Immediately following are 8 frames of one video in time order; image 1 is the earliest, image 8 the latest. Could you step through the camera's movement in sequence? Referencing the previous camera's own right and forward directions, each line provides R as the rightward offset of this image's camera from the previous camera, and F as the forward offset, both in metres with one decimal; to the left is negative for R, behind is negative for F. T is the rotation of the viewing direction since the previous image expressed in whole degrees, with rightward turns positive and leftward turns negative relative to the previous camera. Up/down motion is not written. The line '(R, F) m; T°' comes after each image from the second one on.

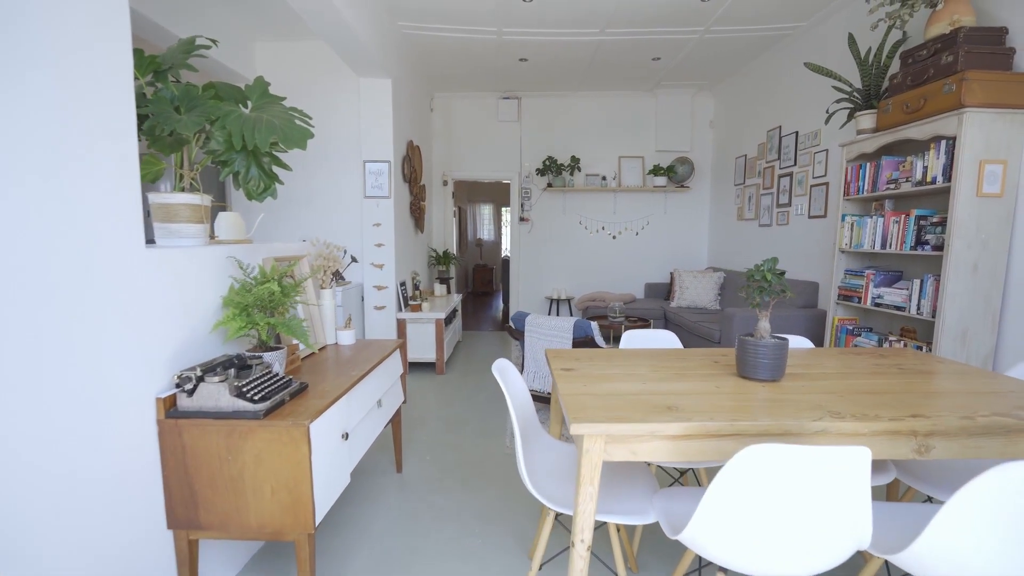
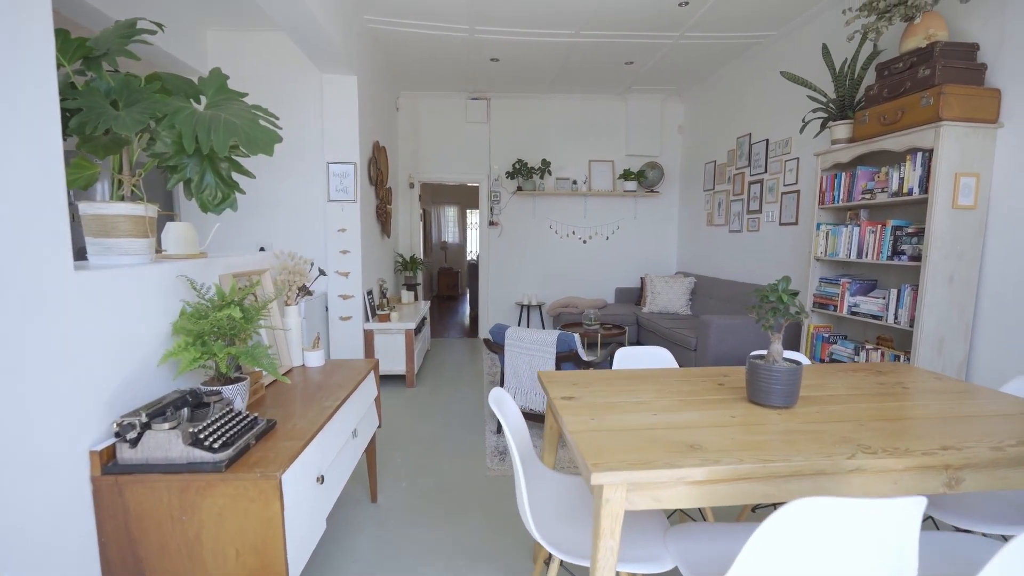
(-0.1, +0.1) m; +5°
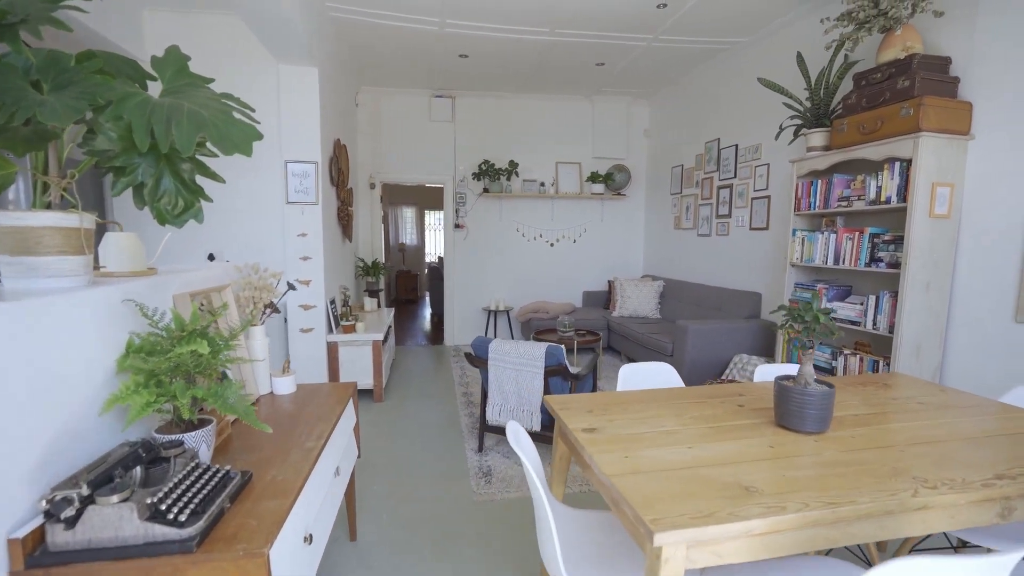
(-0.2, +0.2) m; +6°
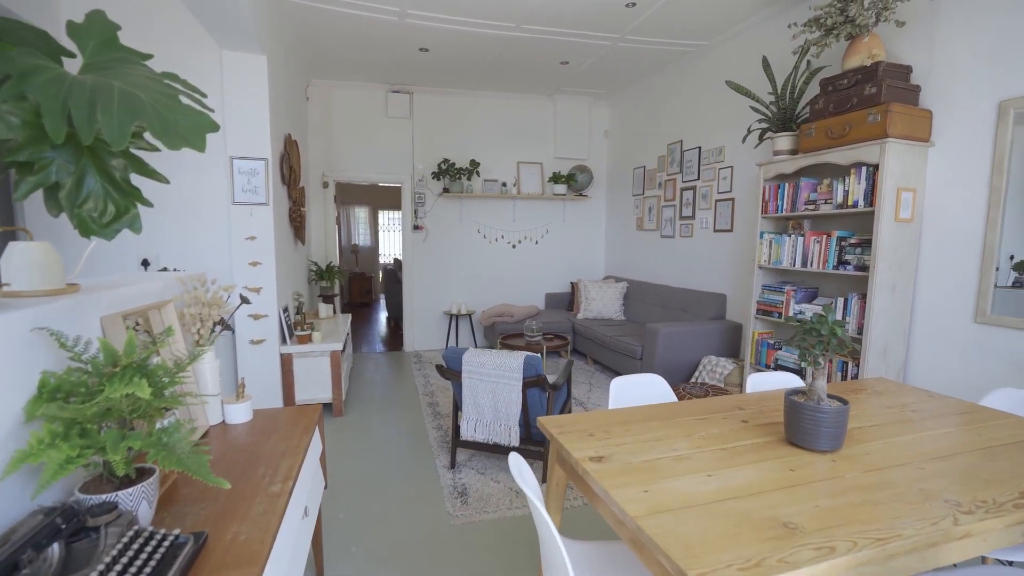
(-0.1, +0.1) m; +6°
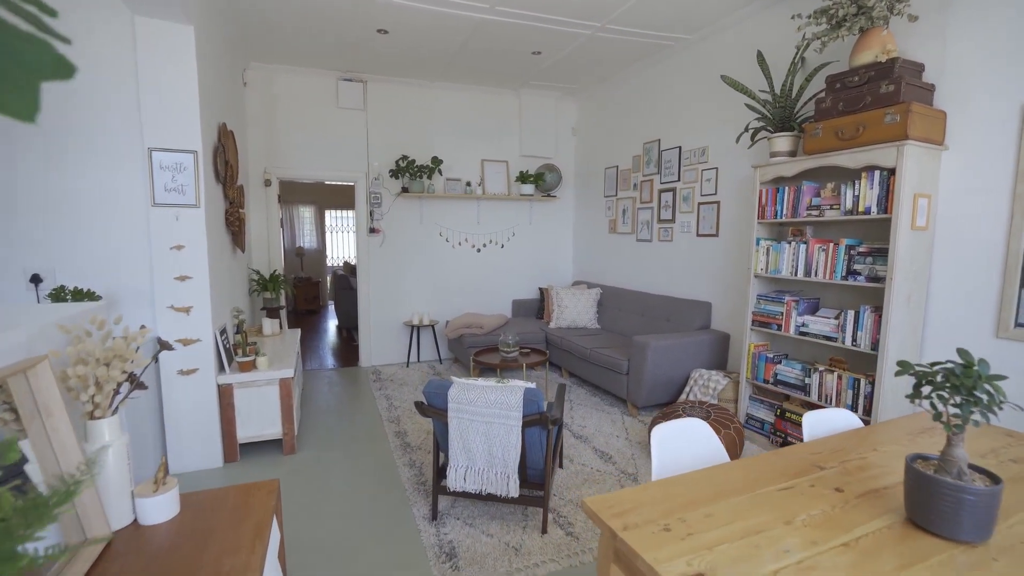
(-0.2, +0.4) m; +6°
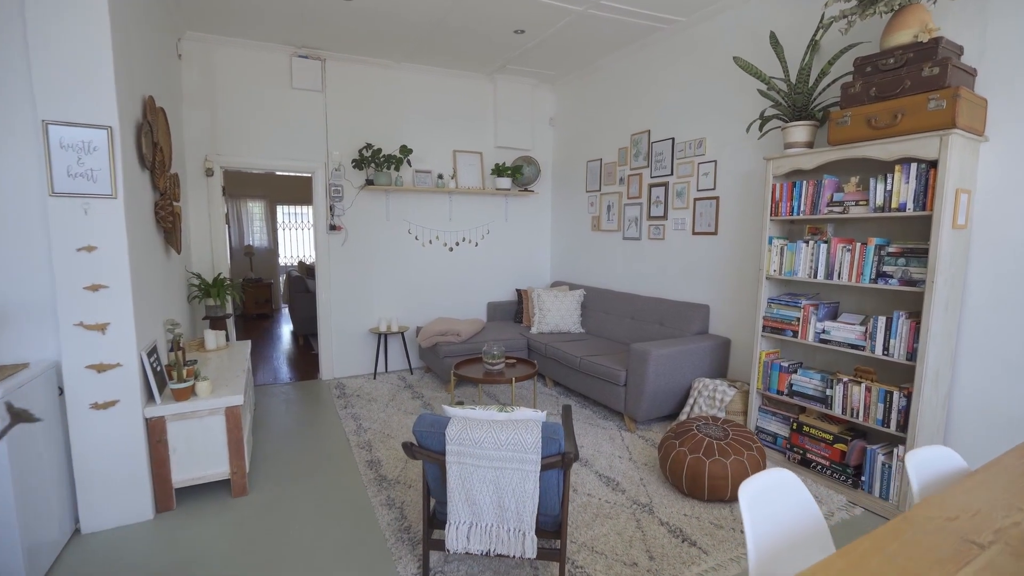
(-0.2, +0.4) m; +5°
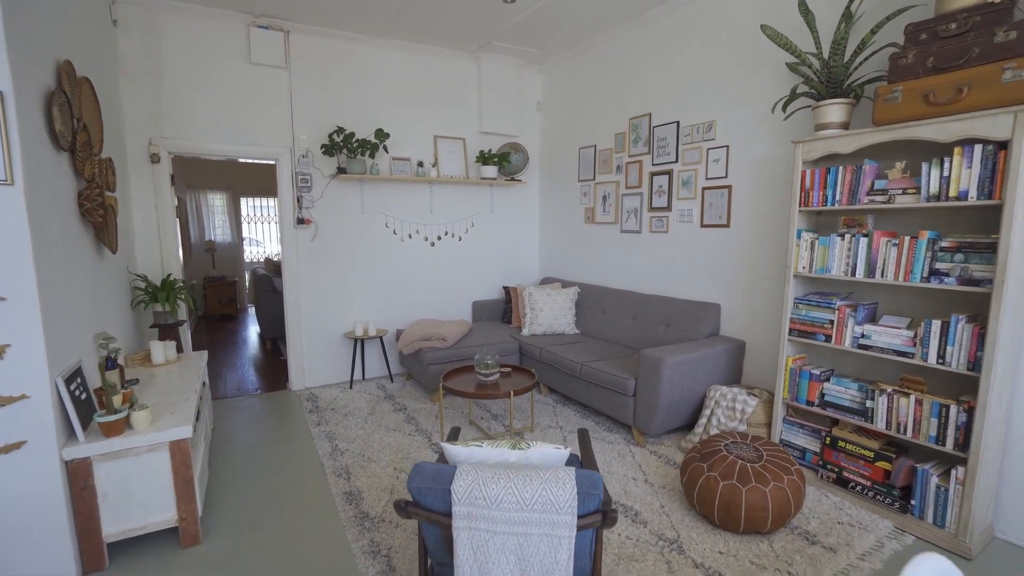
(-0.1, +0.4) m; +3°
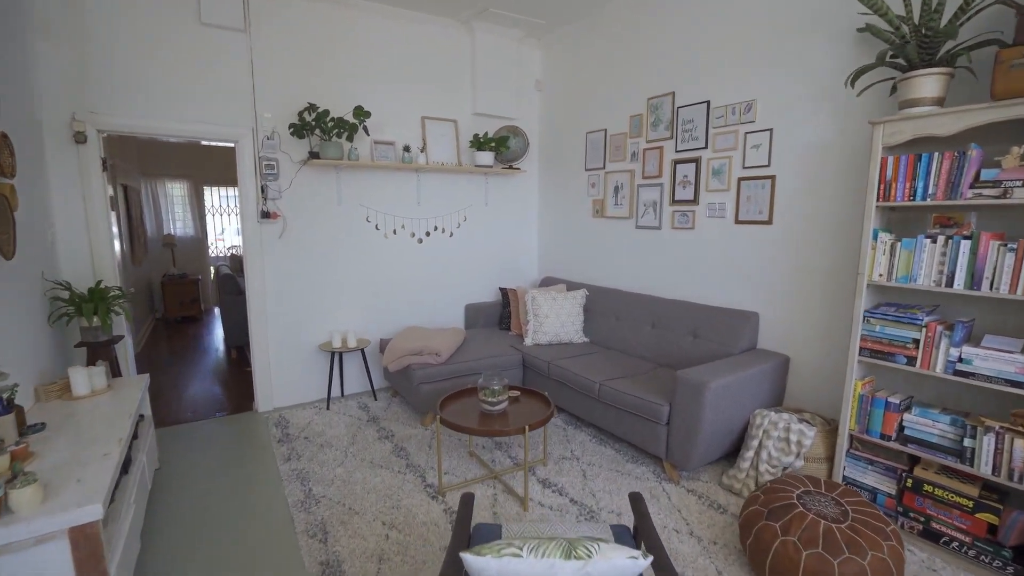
(-0.2, +0.5) m; +2°
